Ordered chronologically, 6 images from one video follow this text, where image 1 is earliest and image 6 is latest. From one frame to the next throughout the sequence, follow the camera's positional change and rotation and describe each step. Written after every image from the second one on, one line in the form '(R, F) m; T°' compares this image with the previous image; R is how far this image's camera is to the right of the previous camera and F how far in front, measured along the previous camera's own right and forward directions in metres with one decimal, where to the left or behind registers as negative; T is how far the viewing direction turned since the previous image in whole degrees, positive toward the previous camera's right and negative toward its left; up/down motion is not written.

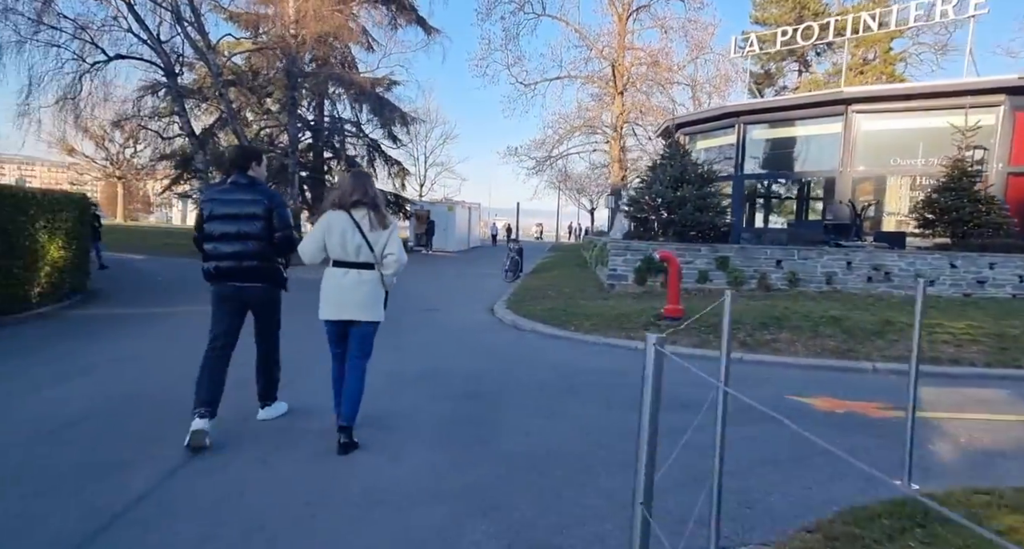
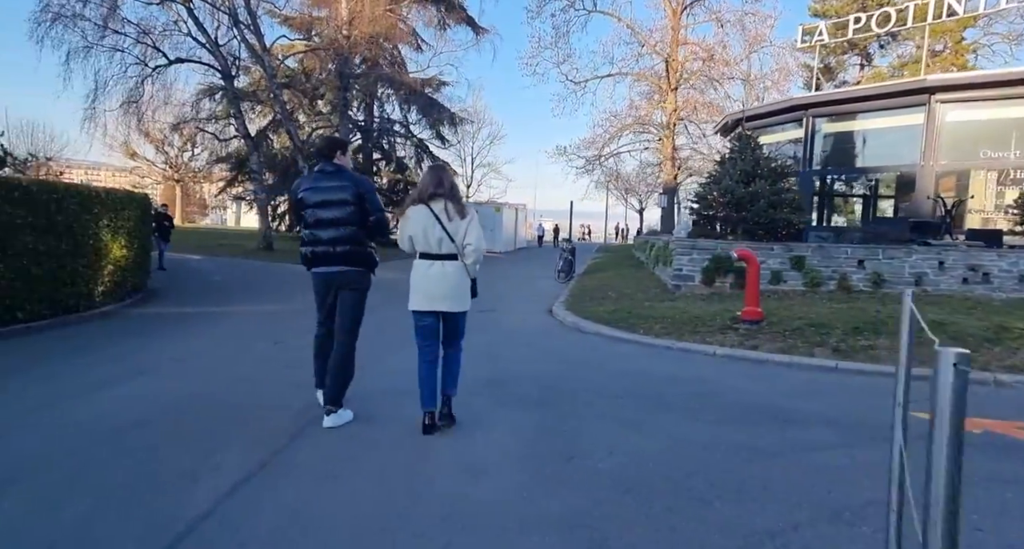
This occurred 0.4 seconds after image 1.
(-0.3, +0.5) m; -4°
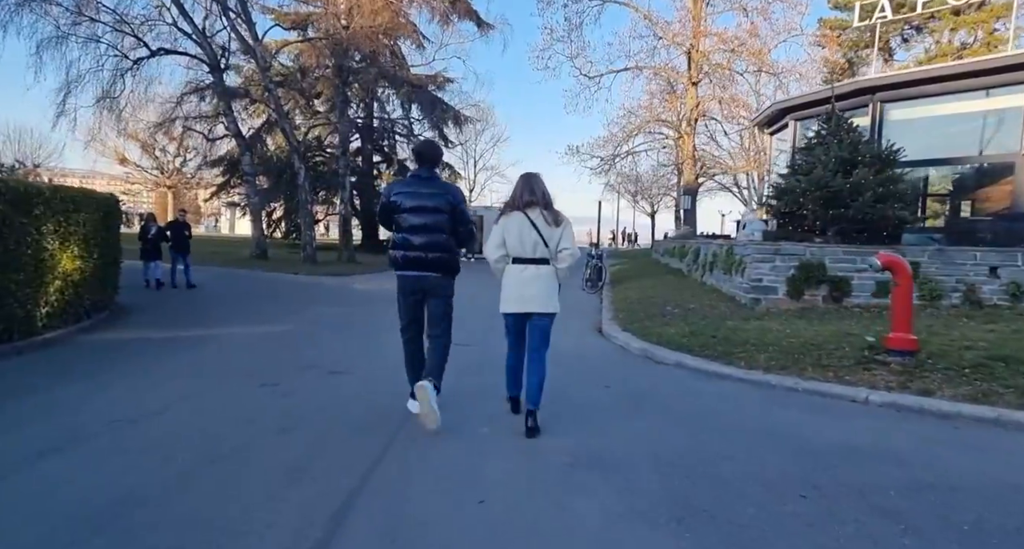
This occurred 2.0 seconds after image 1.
(-0.7, +2.1) m; 0°
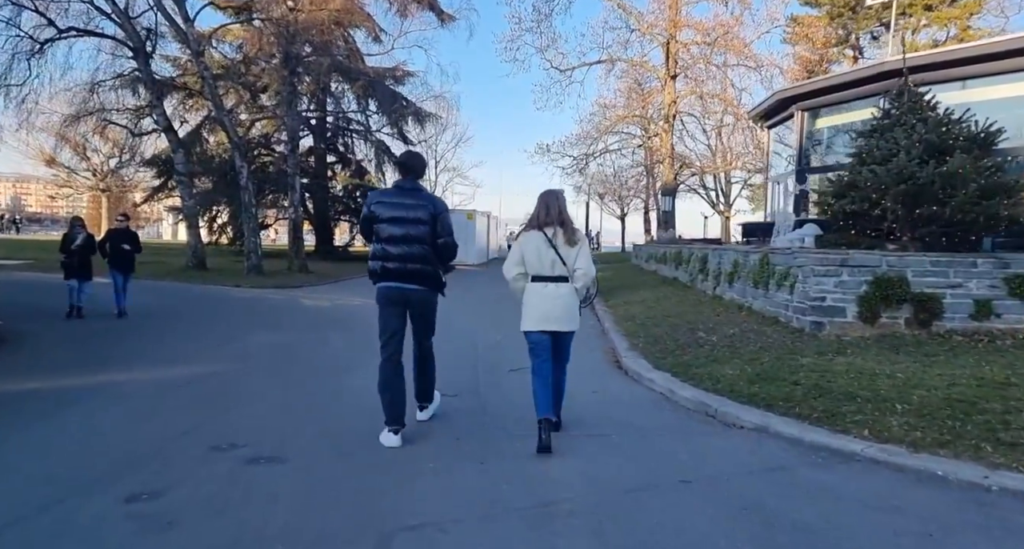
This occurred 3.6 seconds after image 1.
(-0.4, +2.3) m; +4°
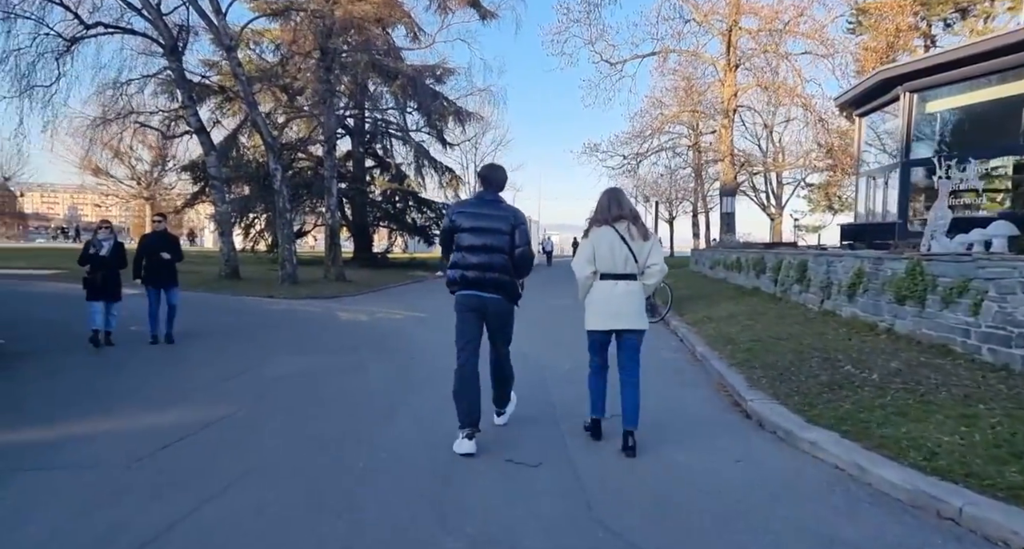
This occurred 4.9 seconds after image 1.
(-0.5, +1.9) m; -4°
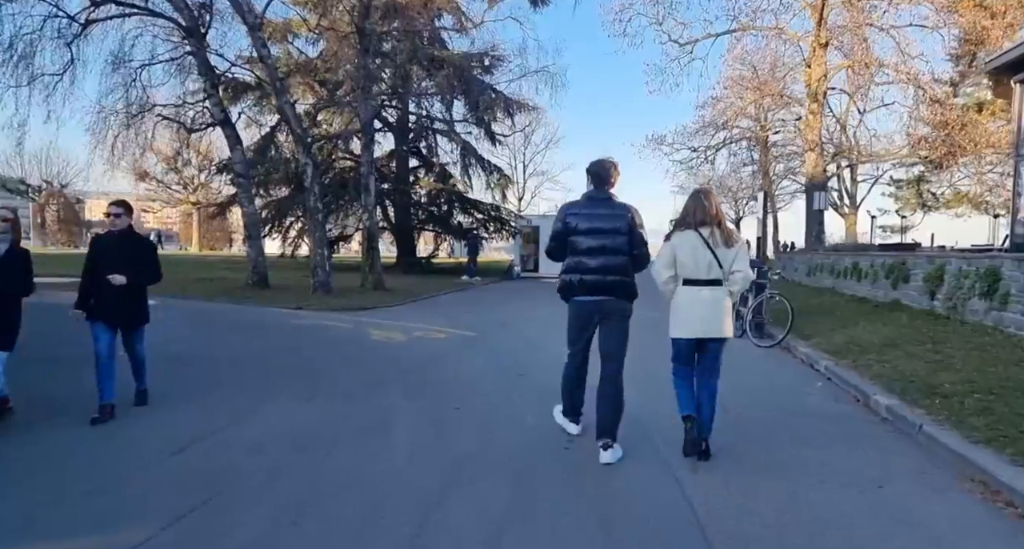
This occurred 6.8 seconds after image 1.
(-0.5, +2.8) m; -4°
